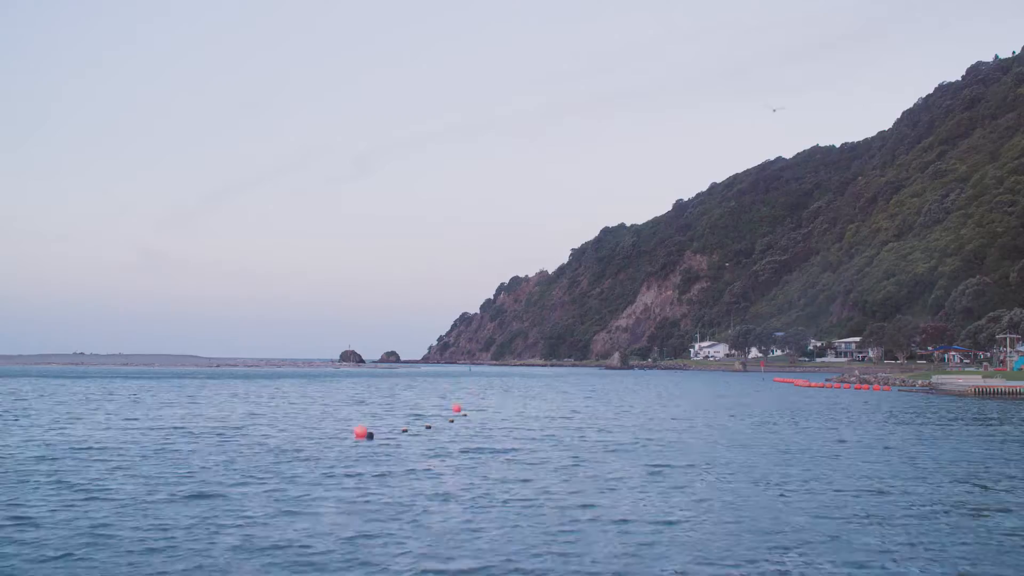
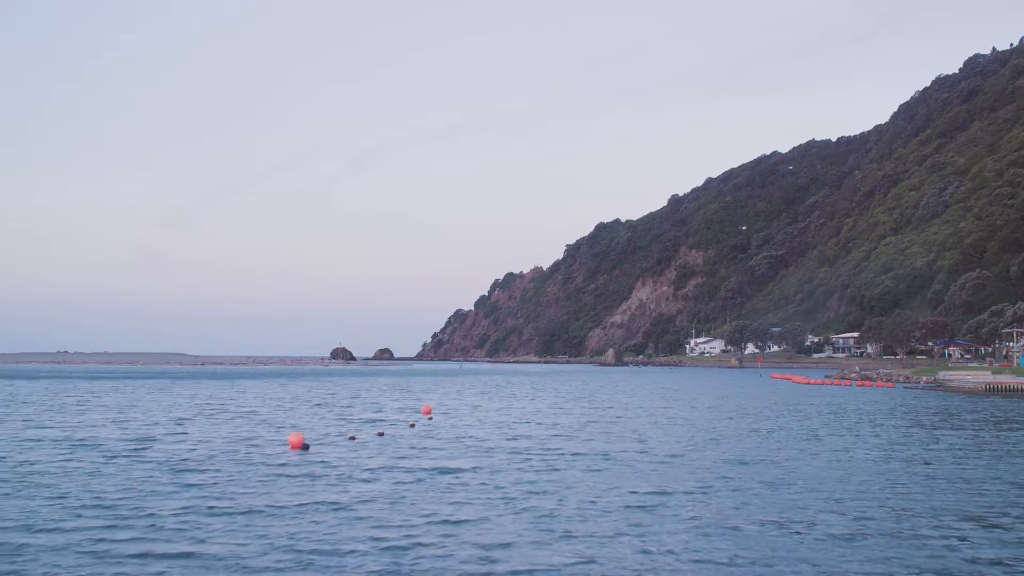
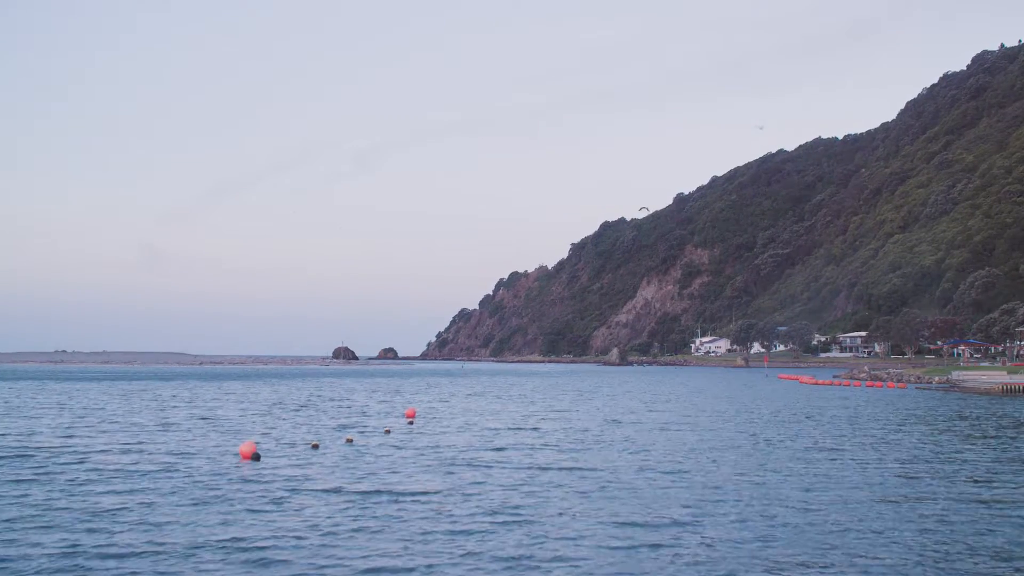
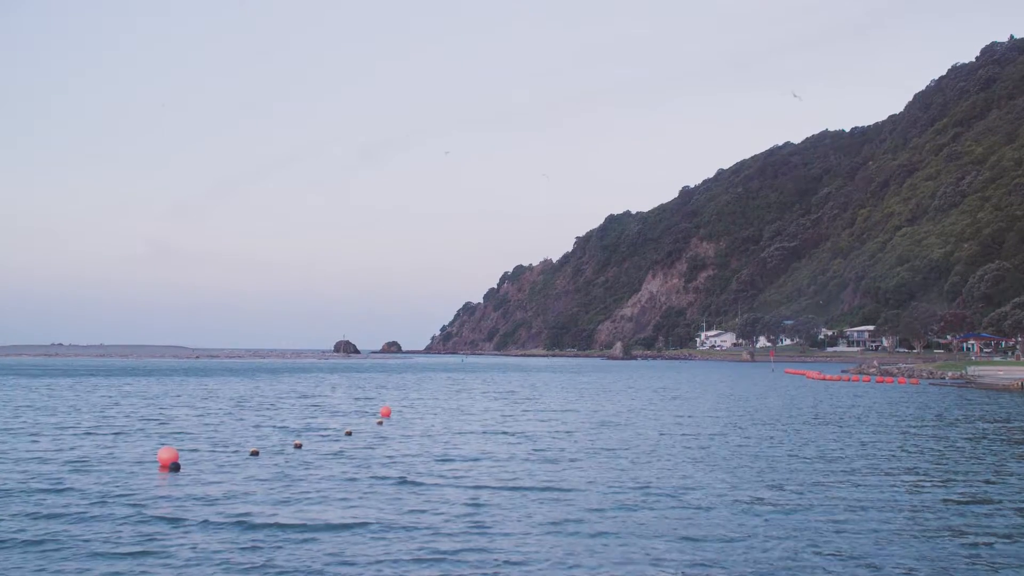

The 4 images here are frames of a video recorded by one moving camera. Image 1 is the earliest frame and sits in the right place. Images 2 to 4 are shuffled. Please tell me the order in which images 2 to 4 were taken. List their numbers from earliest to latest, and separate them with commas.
2, 3, 4
